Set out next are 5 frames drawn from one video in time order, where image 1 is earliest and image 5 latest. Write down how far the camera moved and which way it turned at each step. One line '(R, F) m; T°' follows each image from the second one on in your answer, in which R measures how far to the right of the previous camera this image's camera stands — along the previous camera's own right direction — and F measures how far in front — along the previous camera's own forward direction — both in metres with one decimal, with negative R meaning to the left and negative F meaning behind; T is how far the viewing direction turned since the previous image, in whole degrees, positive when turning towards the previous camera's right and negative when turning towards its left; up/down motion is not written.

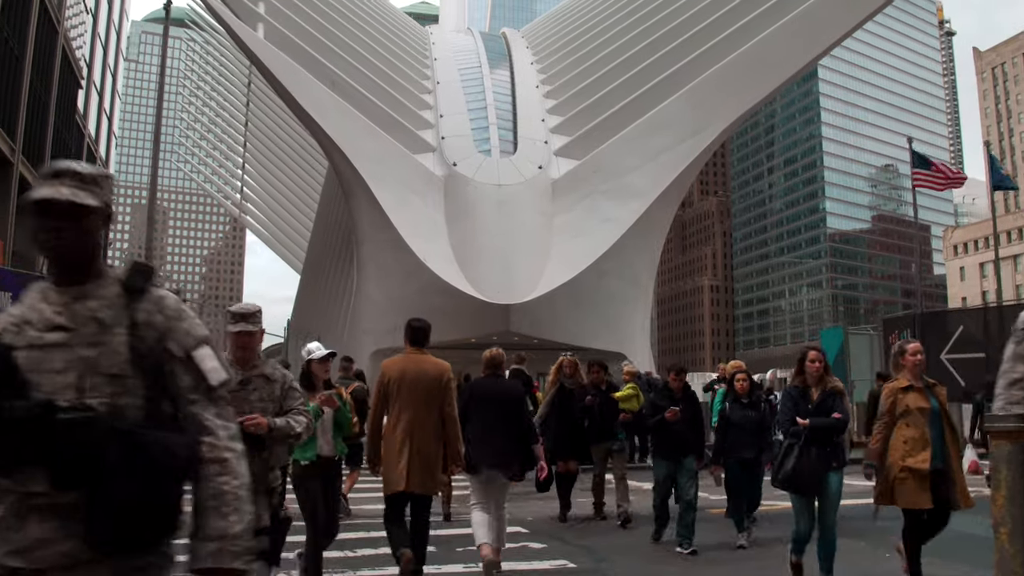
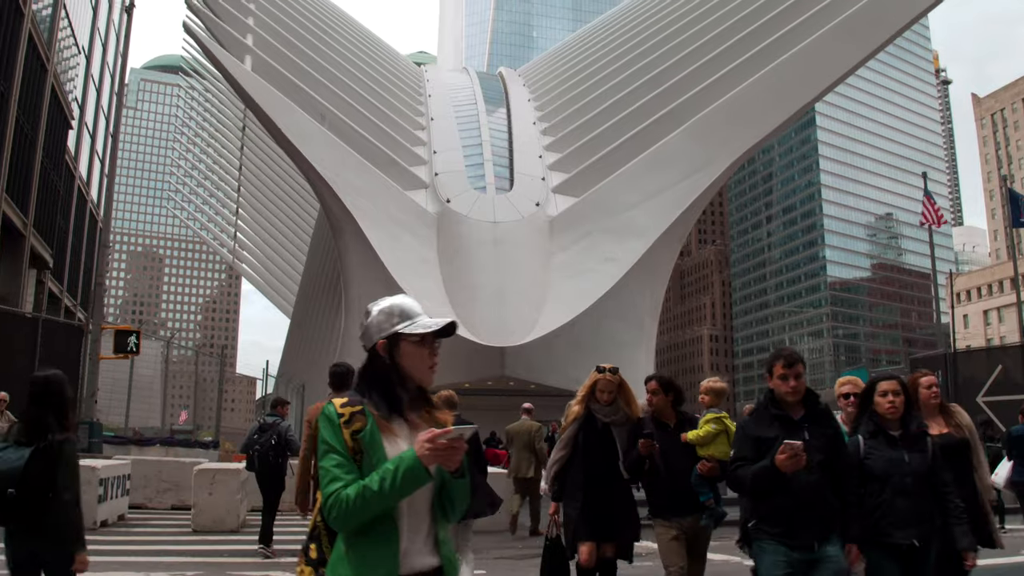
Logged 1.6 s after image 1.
(+0.1, +0.9) m; 0°
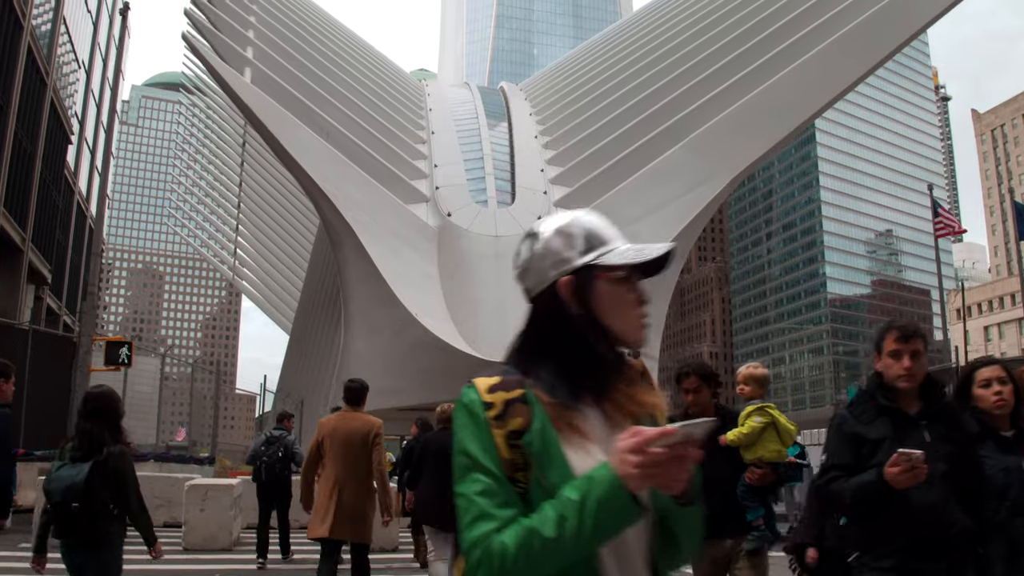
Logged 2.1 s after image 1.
(0.0, +0.2) m; 0°
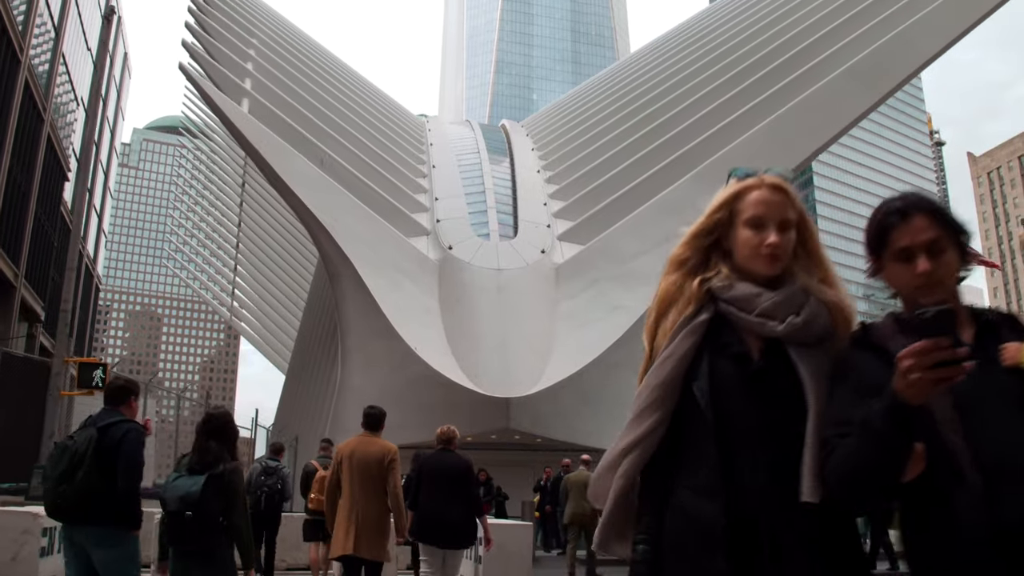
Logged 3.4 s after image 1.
(-0.1, +0.5) m; 0°
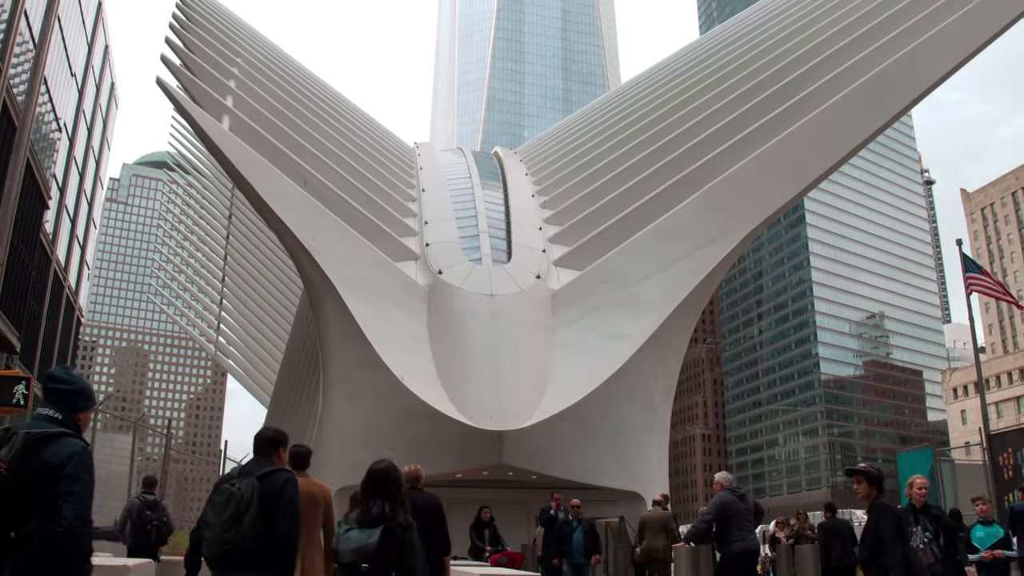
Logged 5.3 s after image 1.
(0.0, +0.9) m; +1°
